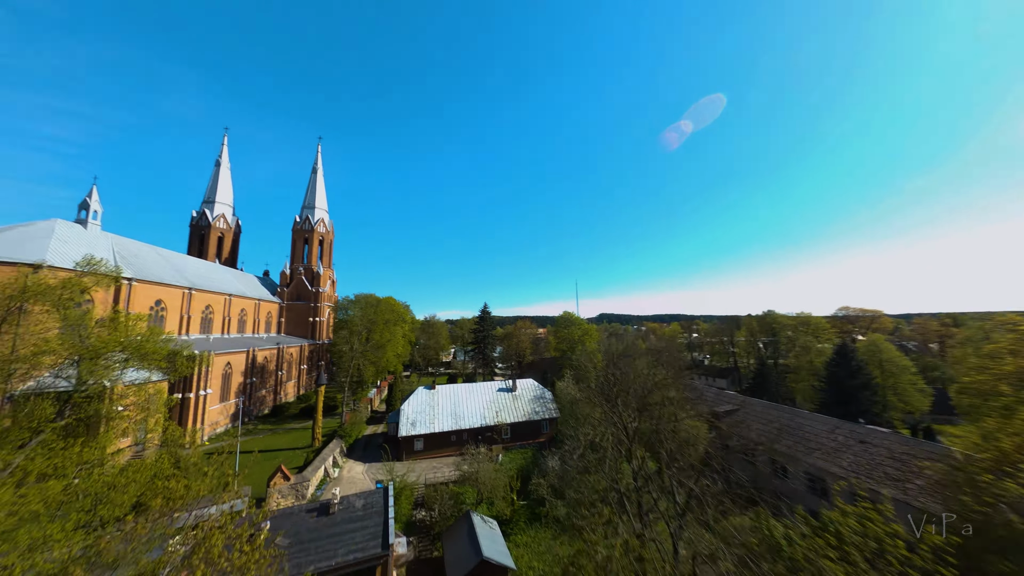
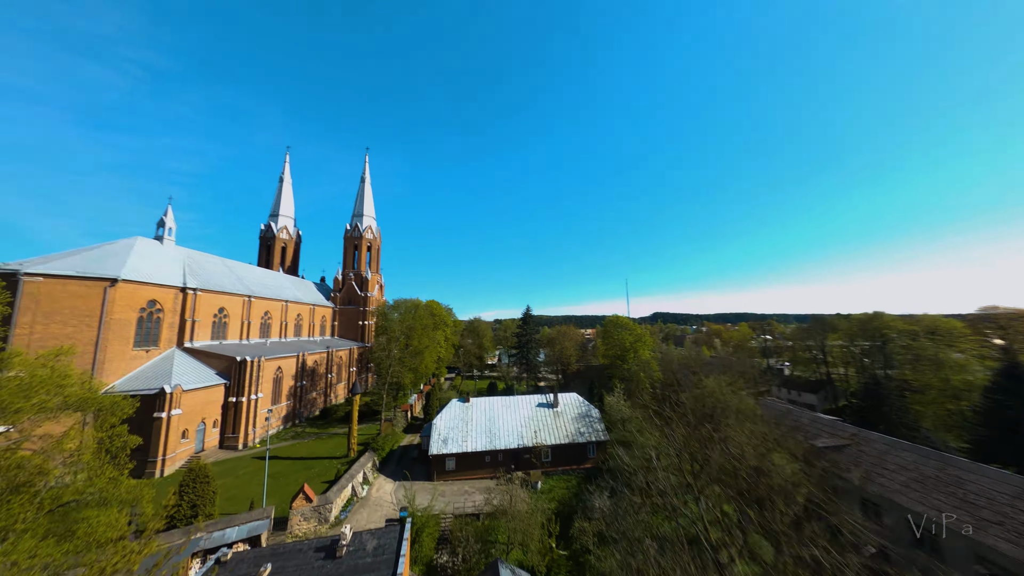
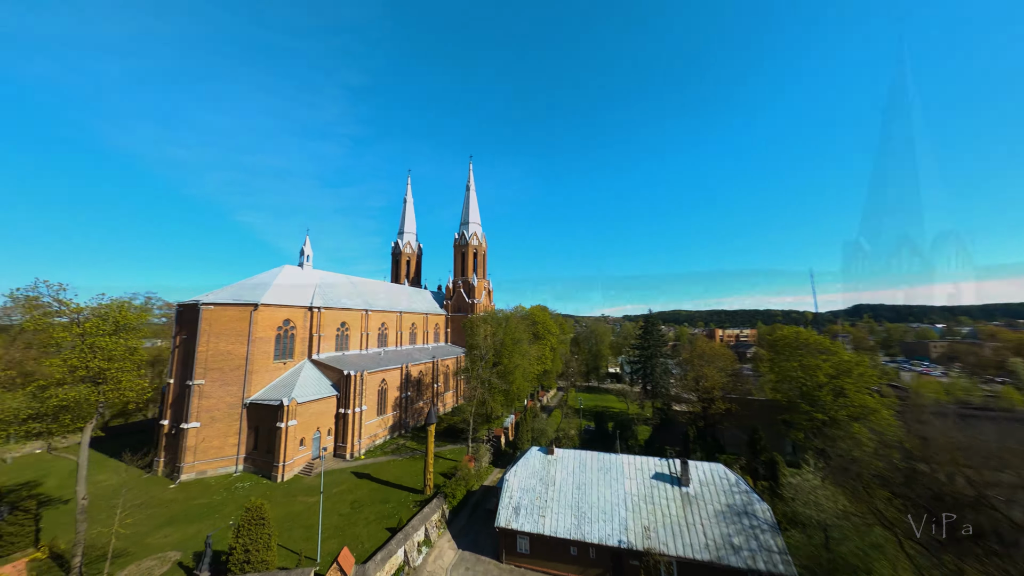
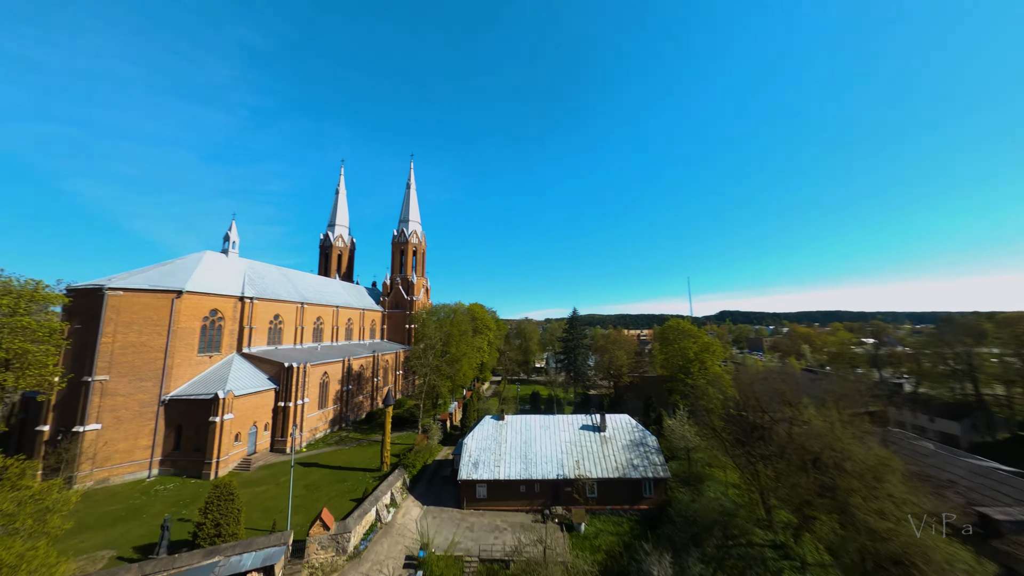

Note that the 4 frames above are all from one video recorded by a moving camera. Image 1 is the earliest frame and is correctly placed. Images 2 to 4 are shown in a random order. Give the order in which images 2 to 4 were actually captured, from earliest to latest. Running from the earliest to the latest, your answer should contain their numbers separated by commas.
2, 4, 3
